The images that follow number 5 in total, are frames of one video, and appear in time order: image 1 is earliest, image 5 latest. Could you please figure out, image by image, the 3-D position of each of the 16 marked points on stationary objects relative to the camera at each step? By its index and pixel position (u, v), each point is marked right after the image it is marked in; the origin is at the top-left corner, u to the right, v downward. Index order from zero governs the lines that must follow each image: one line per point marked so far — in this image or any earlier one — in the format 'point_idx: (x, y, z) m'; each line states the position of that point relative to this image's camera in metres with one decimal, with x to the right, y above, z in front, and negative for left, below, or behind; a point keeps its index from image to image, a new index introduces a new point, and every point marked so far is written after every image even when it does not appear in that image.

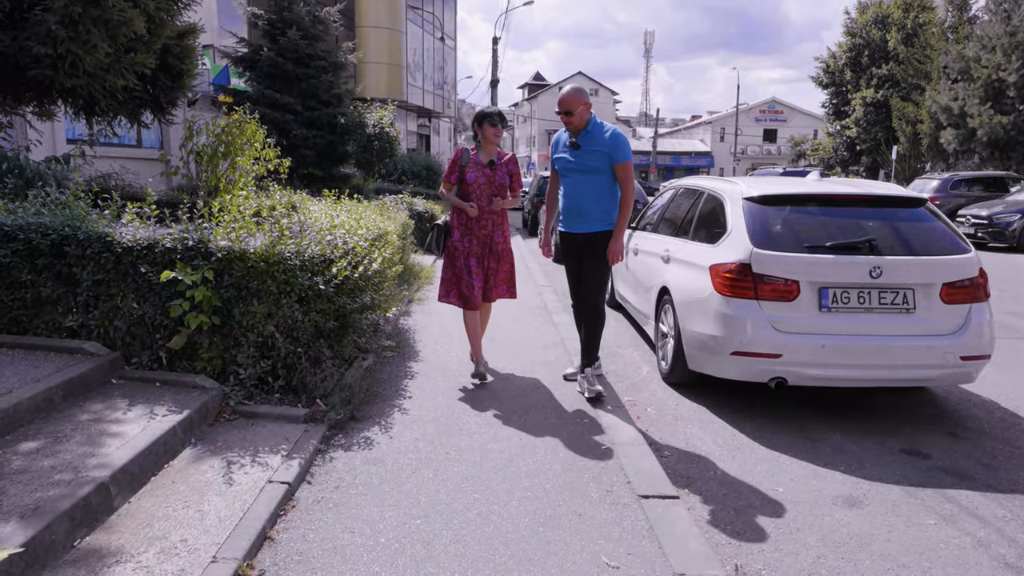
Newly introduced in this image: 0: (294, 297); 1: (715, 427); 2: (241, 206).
0: (-1.3, -0.1, +4.1) m
1: (+1.4, -0.9, +4.6) m
2: (-1.9, +0.5, +4.8) m
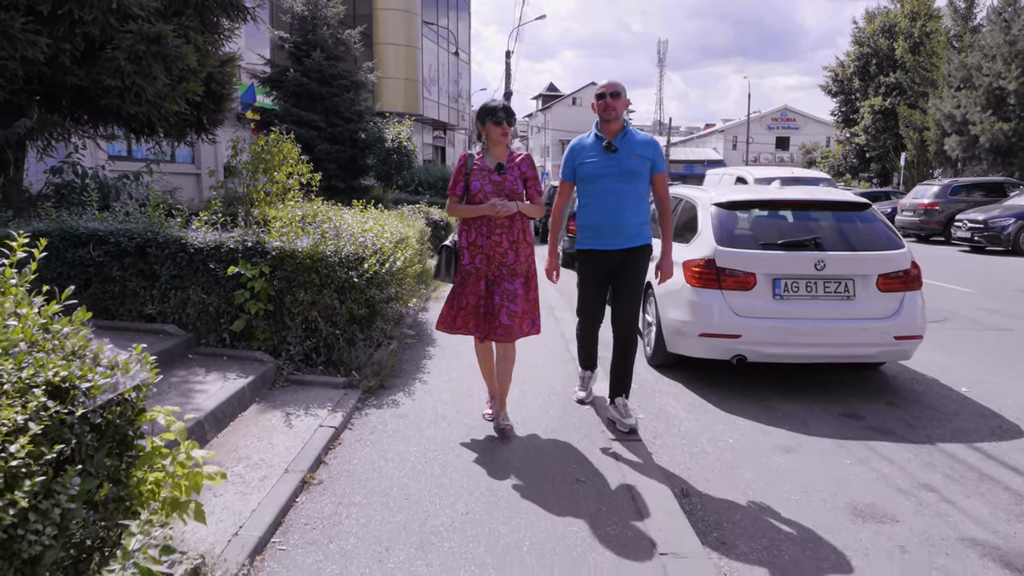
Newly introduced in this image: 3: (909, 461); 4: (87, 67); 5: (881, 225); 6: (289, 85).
0: (-1.3, 0.0, +5.0) m
1: (+1.4, -0.9, +5.4) m
2: (-1.9, +0.6, +5.7) m
3: (+2.4, -1.1, +4.2) m
4: (-4.4, +2.3, +7.0) m
5: (+3.0, +0.5, +5.7) m
6: (-5.2, +4.7, +15.9) m
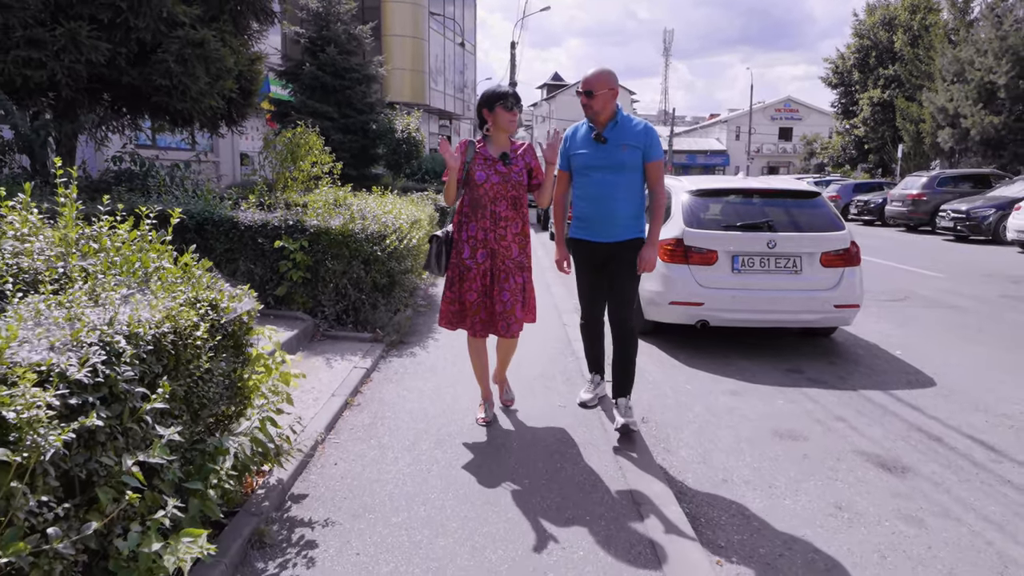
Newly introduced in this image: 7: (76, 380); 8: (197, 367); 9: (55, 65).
0: (-1.3, +0.2, +6.0) m
1: (+1.4, -0.6, +6.3) m
2: (-1.9, +0.8, +6.6) m
3: (+2.4, -0.9, +5.2) m
4: (-4.4, +2.6, +8.0) m
5: (+3.0, +0.8, +6.6) m
6: (-5.1, +5.1, +16.8) m
7: (-1.2, -0.2, +1.8) m
8: (-1.1, -0.3, +2.5) m
9: (-4.8, +2.3, +7.2) m
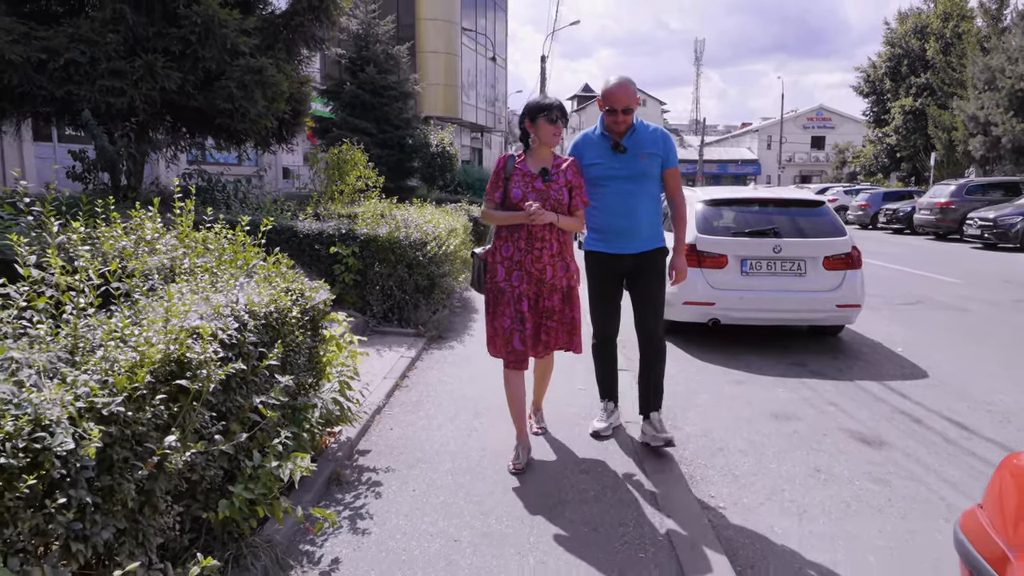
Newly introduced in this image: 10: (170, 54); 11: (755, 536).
0: (-1.0, +0.2, +6.7) m
1: (+1.6, -0.6, +6.9) m
2: (-1.6, +0.8, +7.4) m
3: (+2.6, -0.9, +5.7) m
4: (-4.0, +2.5, +8.9) m
5: (+3.3, +0.7, +7.1) m
6: (-4.3, +5.0, +17.8) m
7: (-1.1, -0.2, +2.6) m
8: (-1.0, -0.3, +3.2) m
9: (-4.5, +2.3, +8.1) m
10: (-4.3, +2.9, +8.5) m
11: (+1.2, -1.2, +3.3) m
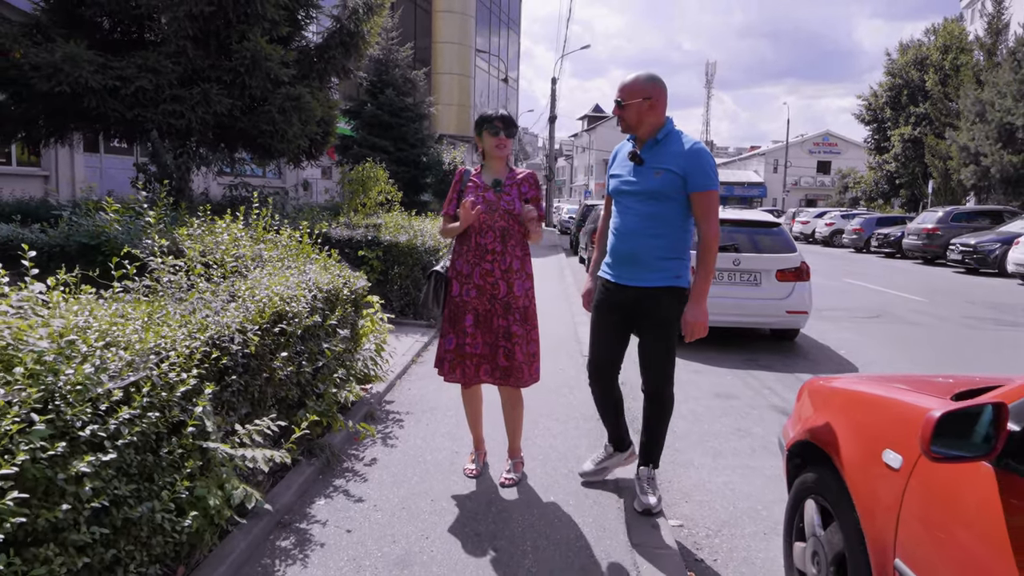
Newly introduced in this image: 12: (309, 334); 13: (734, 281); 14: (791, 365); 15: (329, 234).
0: (-1.1, +0.2, +7.9) m
1: (+1.6, -0.7, +8.1) m
2: (-1.6, +0.8, +8.7) m
3: (+2.6, -0.9, +6.9) m
4: (-3.9, +2.6, +10.2) m
5: (+3.3, +0.6, +8.3) m
6: (-4.1, +4.8, +19.1) m
7: (-1.1, -0.1, +3.8) m
8: (-1.1, -0.2, +4.4) m
9: (-4.4, +2.4, +9.4) m
10: (-4.2, +3.0, +9.8) m
11: (+1.1, -1.1, +4.5) m
12: (-1.1, -0.3, +3.8) m
13: (+2.6, +0.1, +8.0) m
14: (+3.1, -0.8, +7.5) m
15: (-2.2, +0.6, +8.0) m
